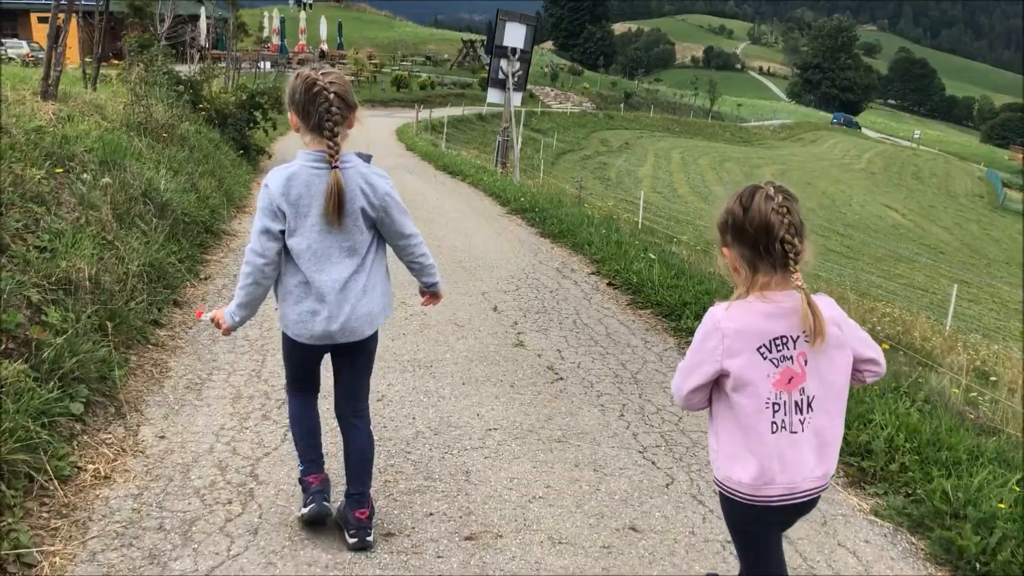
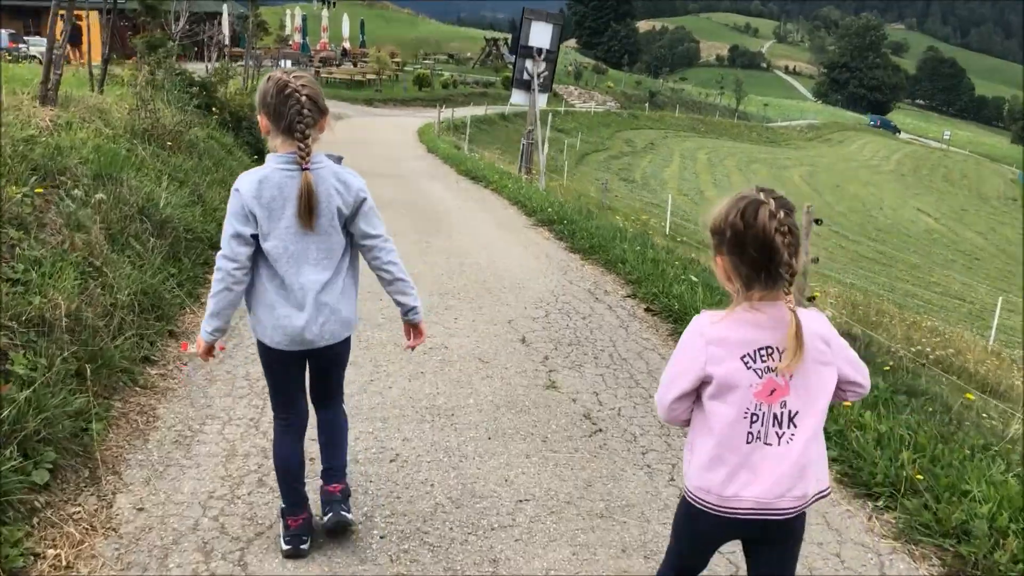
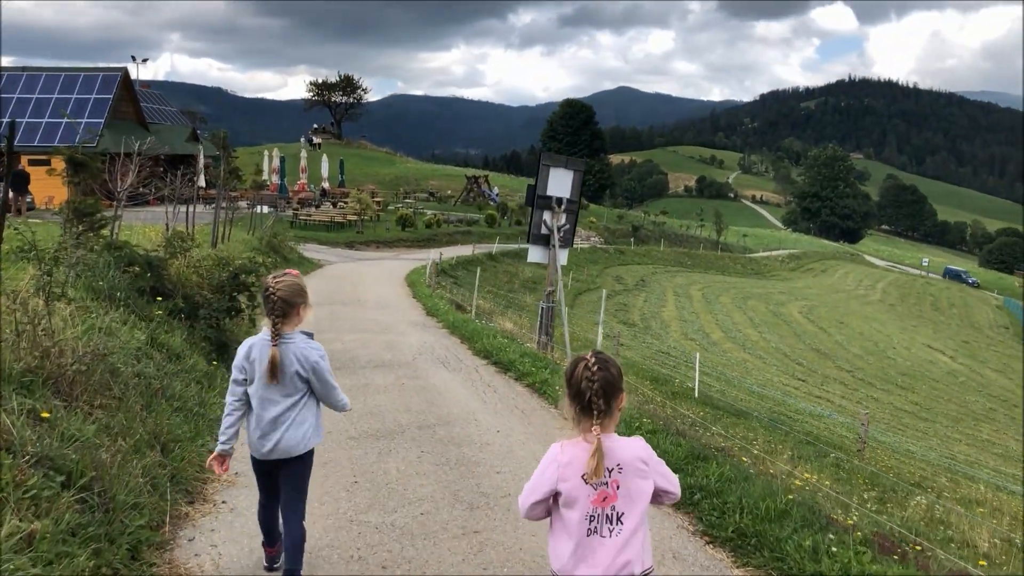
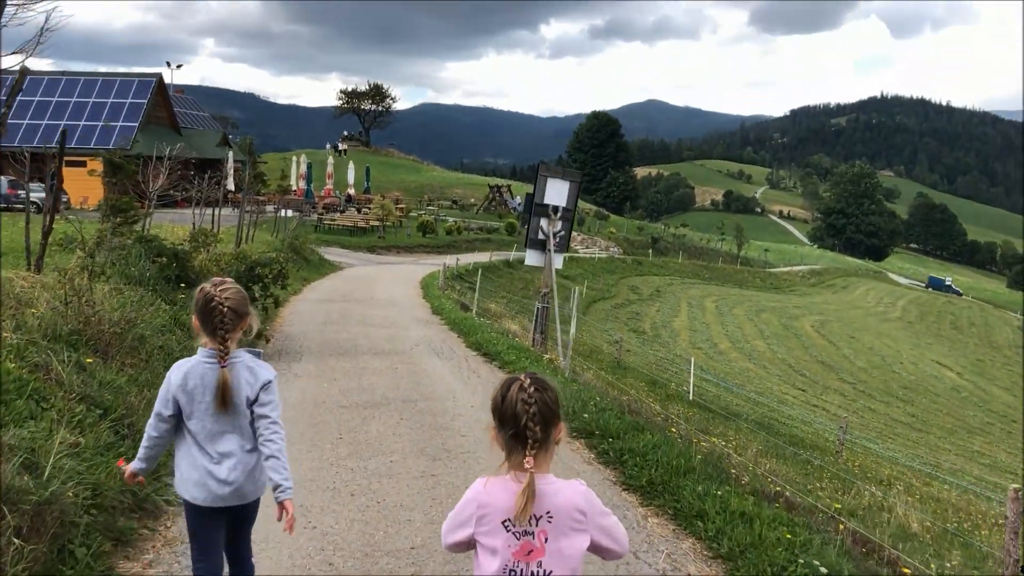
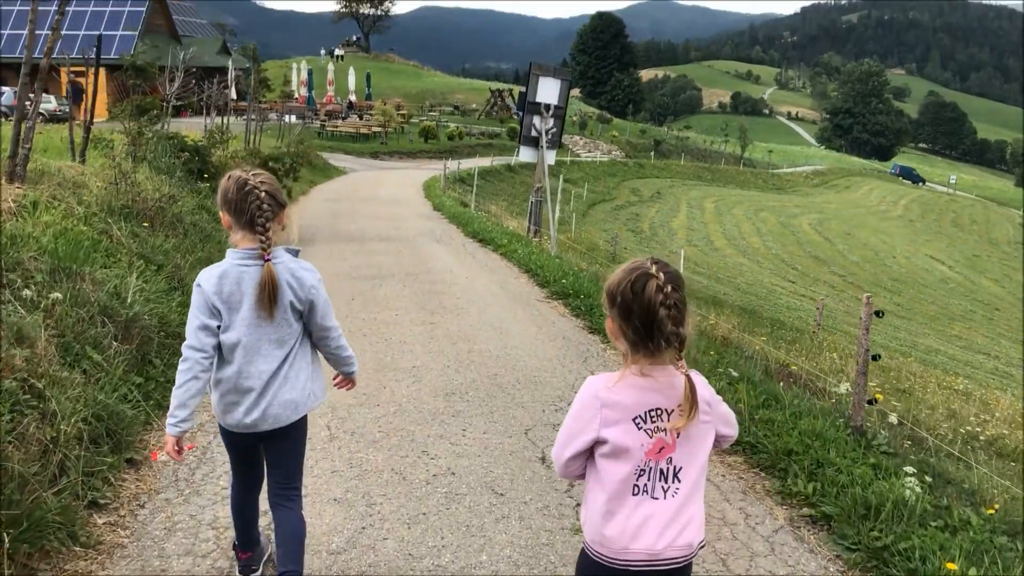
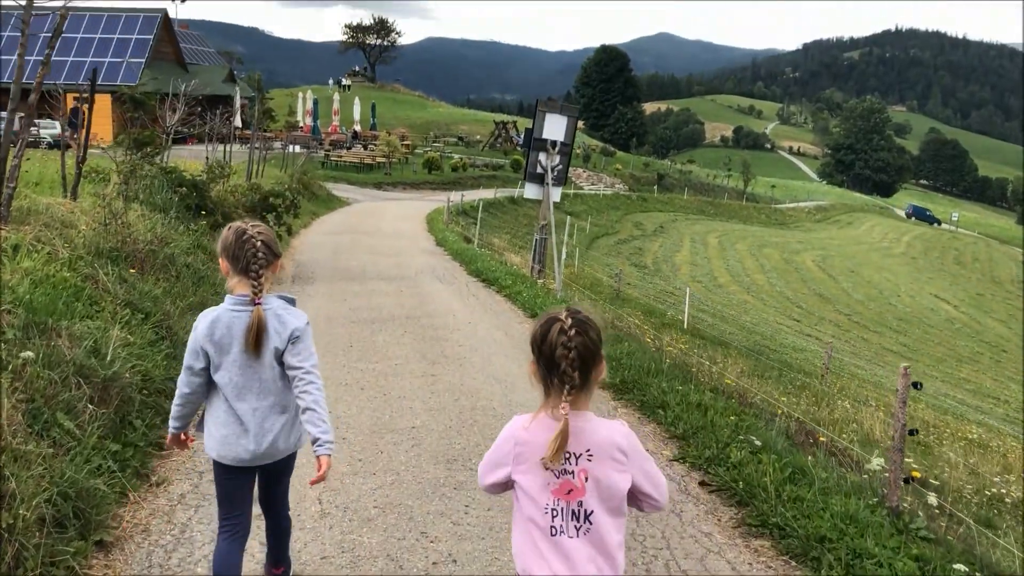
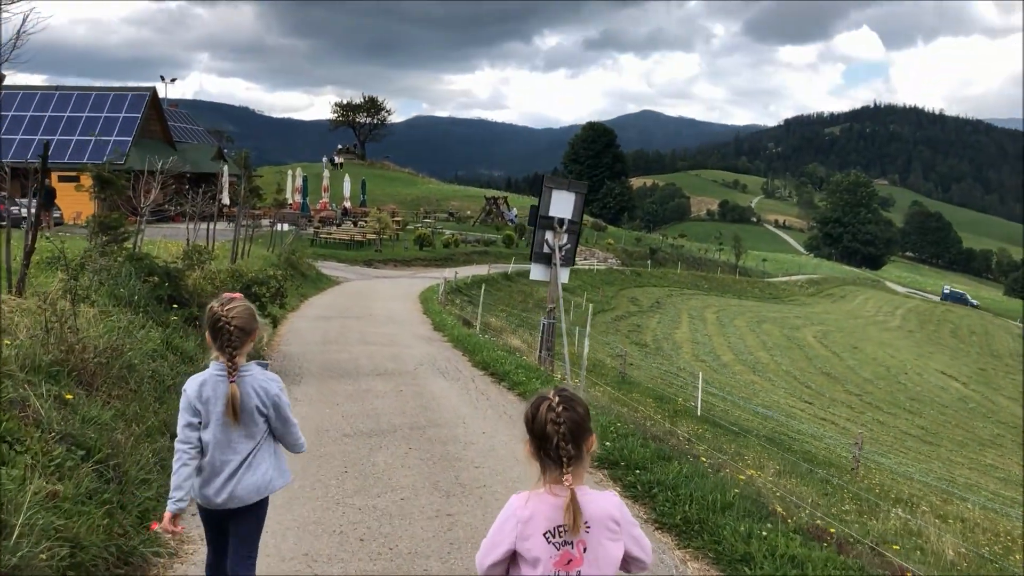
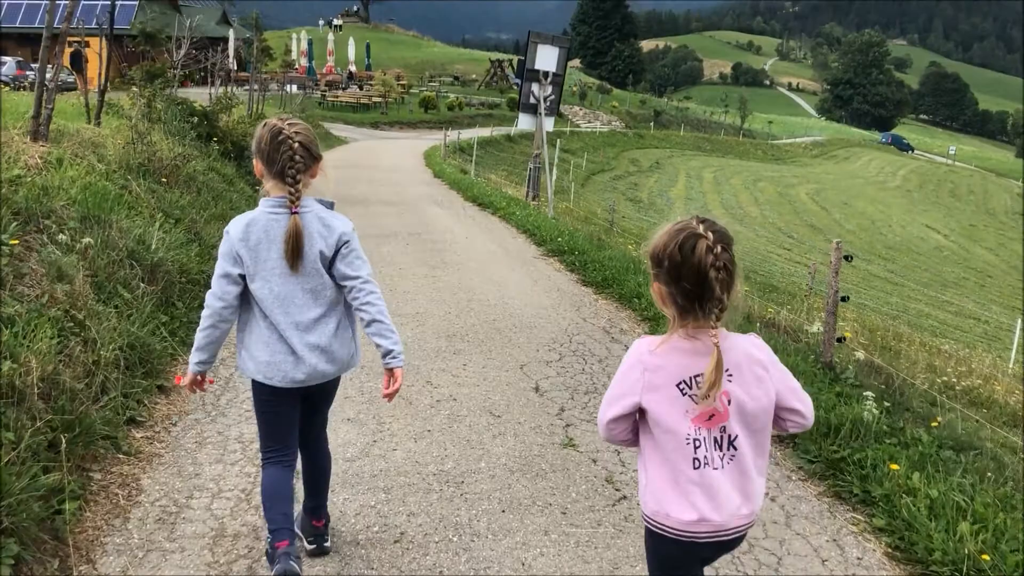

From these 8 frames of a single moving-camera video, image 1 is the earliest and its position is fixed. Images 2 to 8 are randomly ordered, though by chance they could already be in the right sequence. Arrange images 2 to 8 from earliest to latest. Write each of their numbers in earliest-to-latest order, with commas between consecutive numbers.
2, 8, 5, 6, 4, 7, 3
